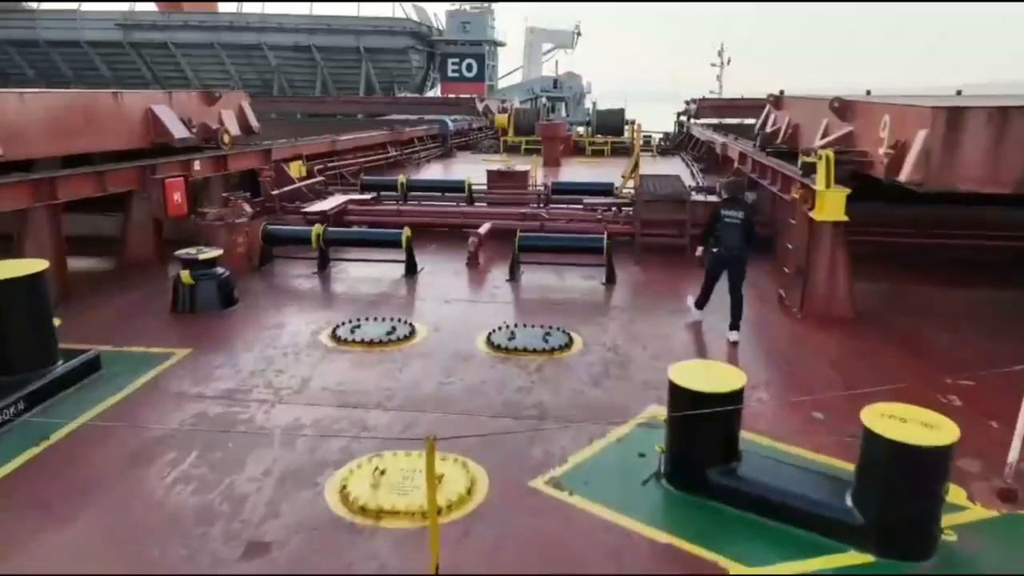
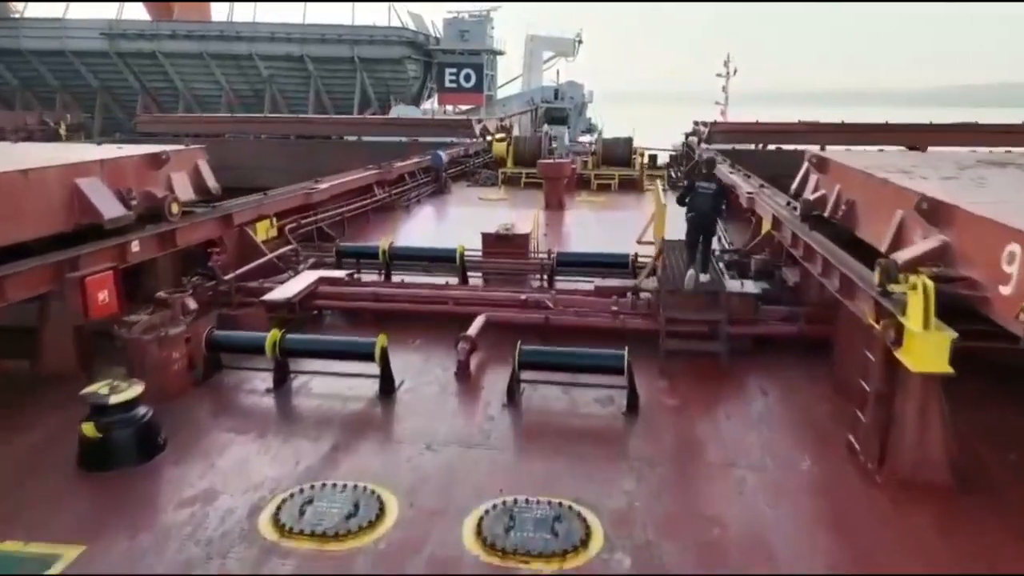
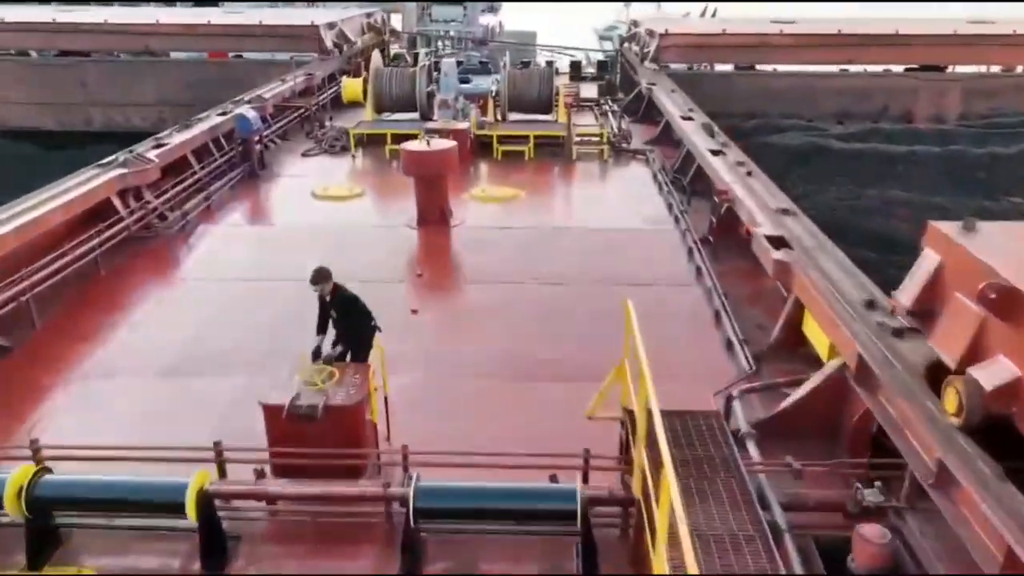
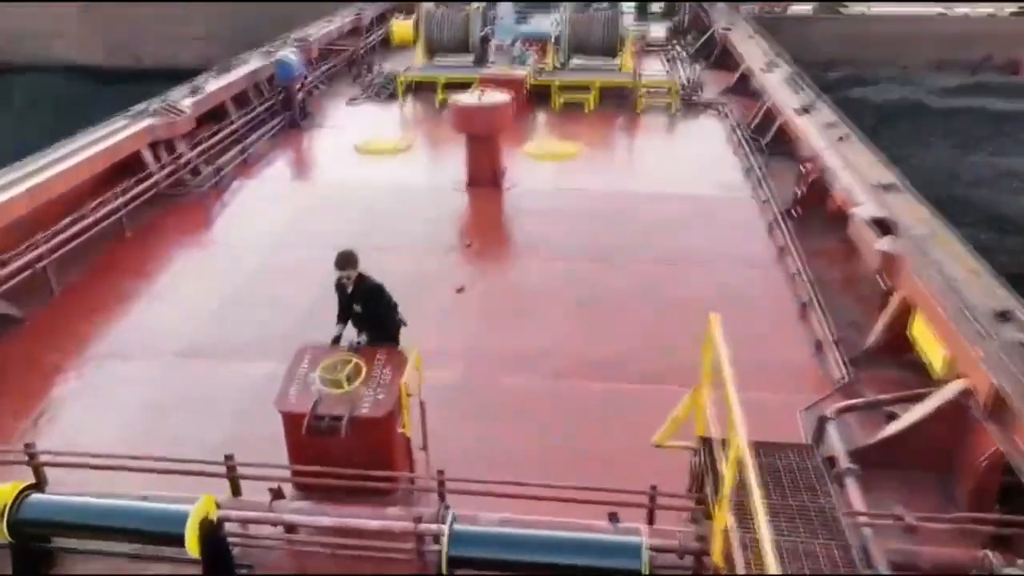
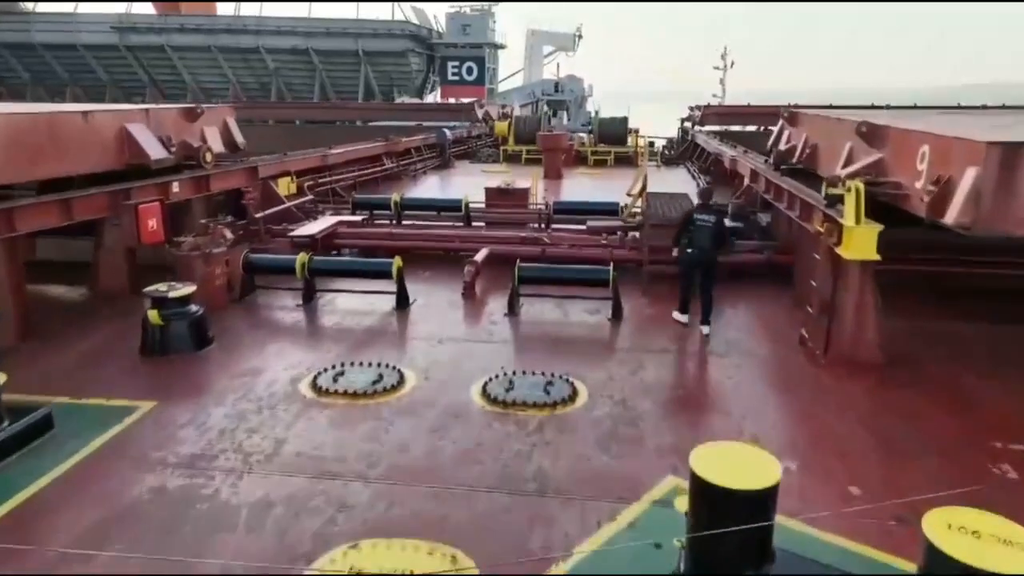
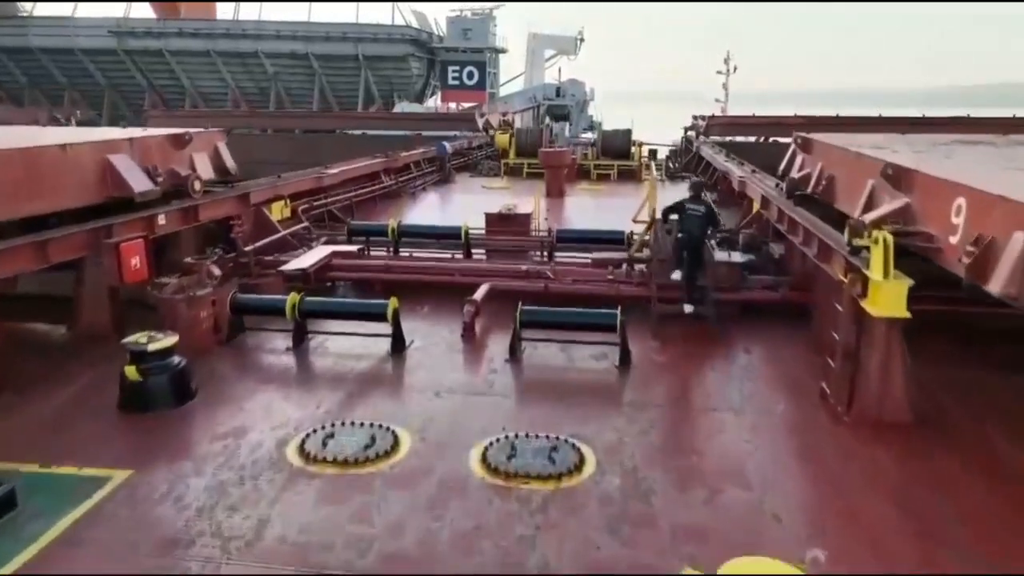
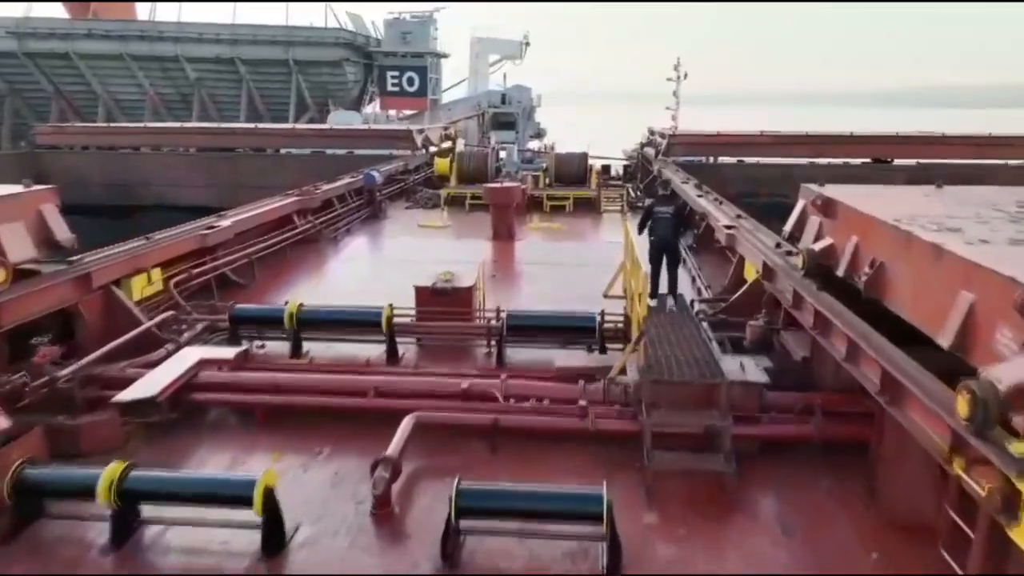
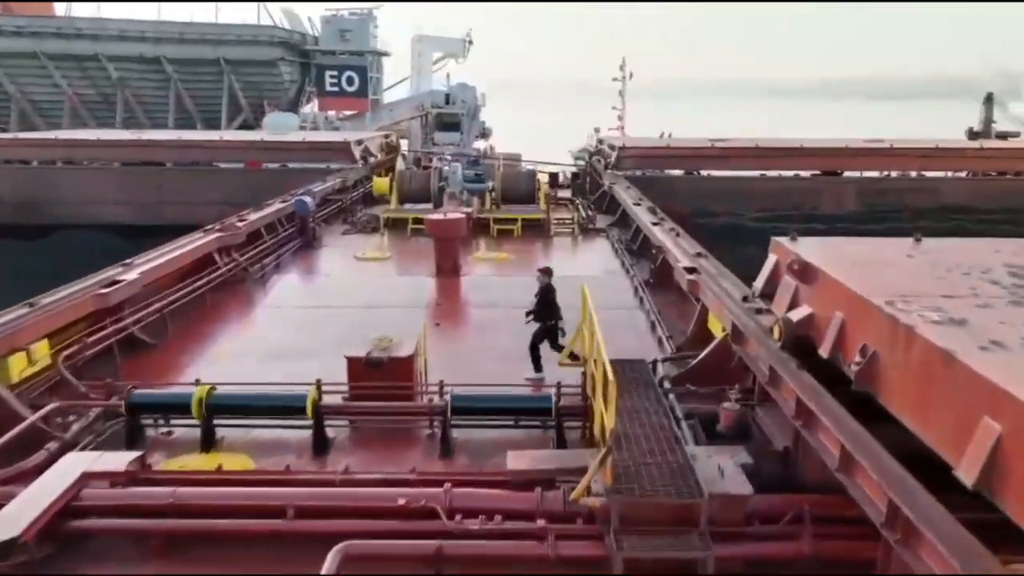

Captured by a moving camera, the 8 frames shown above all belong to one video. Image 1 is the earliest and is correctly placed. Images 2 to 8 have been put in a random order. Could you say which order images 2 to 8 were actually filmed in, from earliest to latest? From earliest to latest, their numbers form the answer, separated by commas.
5, 6, 2, 7, 8, 3, 4
